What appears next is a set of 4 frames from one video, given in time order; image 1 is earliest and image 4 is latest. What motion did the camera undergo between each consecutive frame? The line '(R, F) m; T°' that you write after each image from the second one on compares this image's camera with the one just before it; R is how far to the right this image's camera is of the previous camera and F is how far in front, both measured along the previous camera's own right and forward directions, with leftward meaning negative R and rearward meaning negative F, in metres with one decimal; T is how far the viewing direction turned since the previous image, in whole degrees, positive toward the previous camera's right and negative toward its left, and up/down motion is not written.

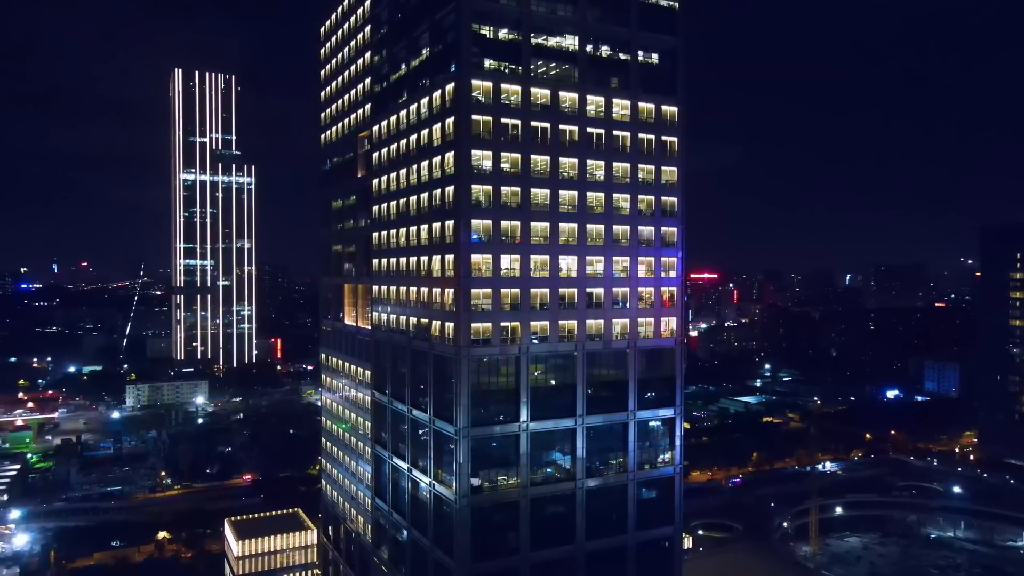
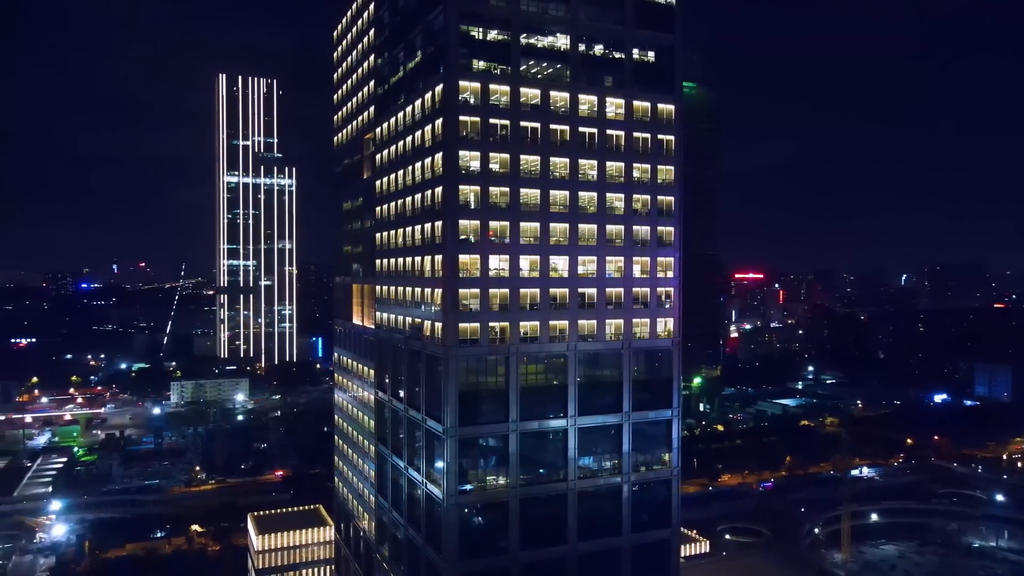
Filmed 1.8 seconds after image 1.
(+2.6, +0.1) m; -3°
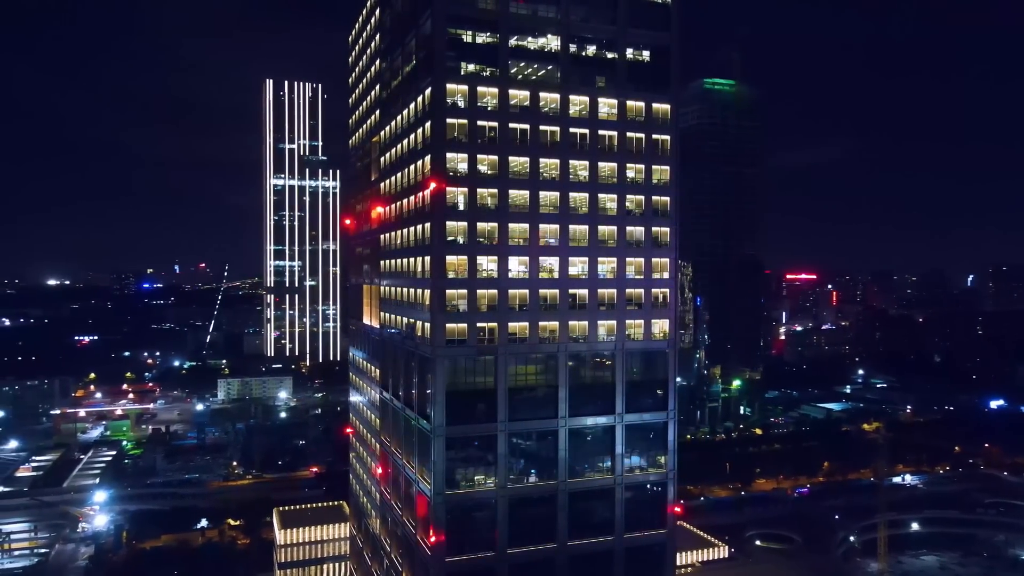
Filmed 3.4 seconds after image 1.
(+2.9, -0.1) m; -4°
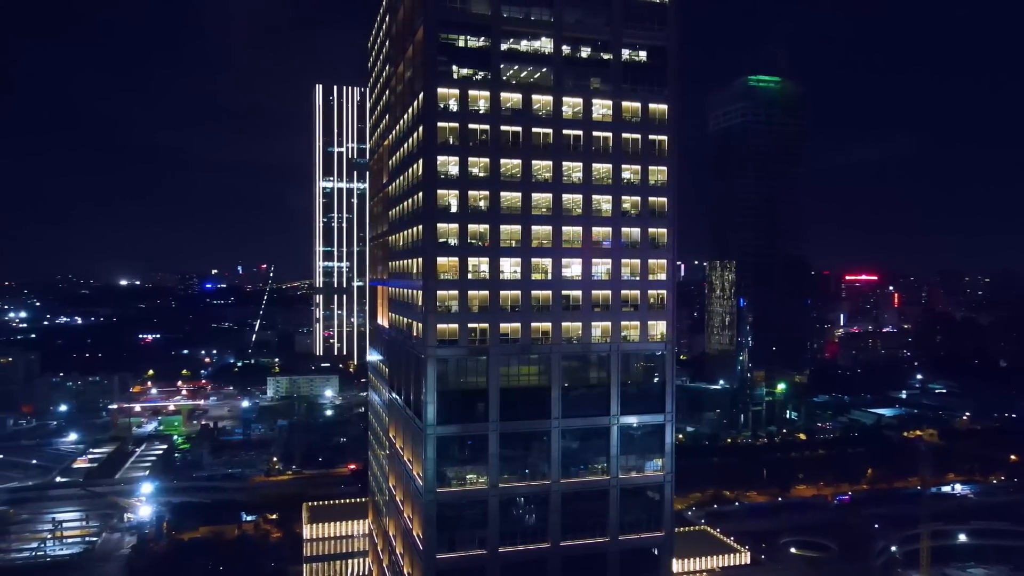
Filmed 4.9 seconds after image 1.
(+3.0, -0.3) m; -4°
